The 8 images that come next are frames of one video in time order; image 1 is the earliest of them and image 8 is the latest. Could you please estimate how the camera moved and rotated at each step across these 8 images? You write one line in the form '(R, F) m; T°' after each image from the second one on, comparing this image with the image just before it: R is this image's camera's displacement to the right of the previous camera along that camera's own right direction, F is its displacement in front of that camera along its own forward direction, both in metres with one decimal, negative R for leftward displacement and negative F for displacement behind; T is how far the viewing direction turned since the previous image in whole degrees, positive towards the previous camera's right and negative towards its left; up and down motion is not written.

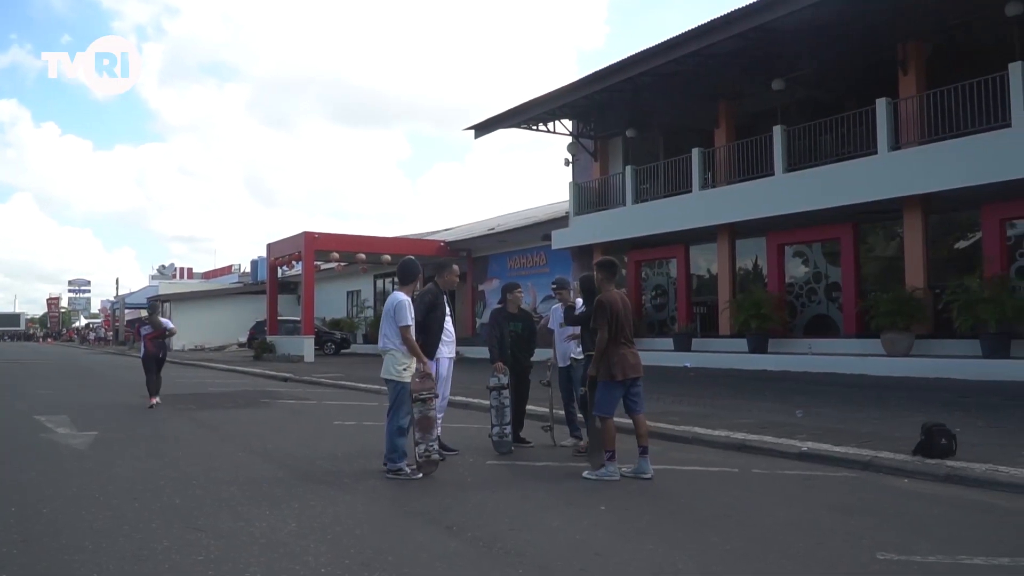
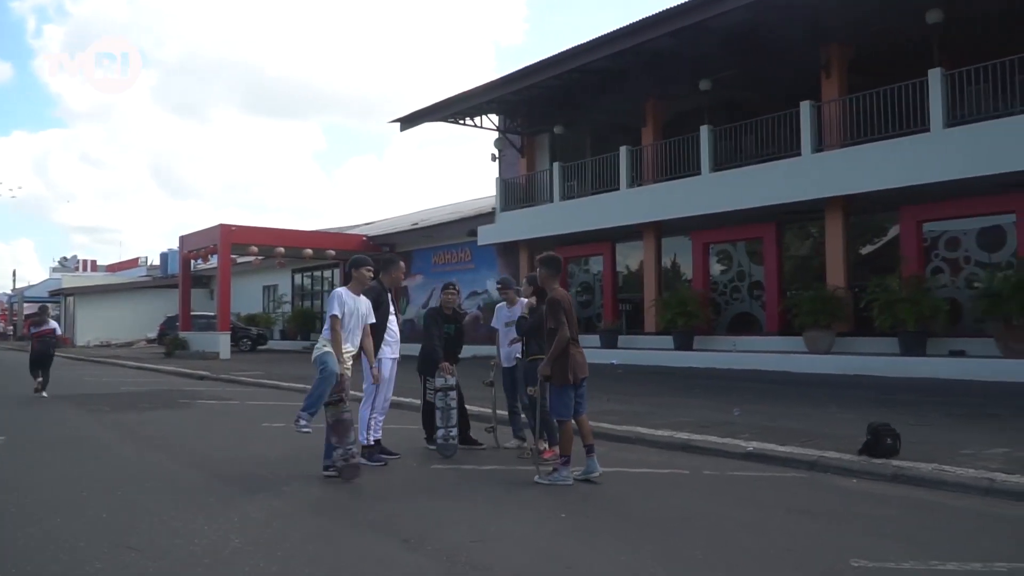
(-0.3, +0.3) m; +6°
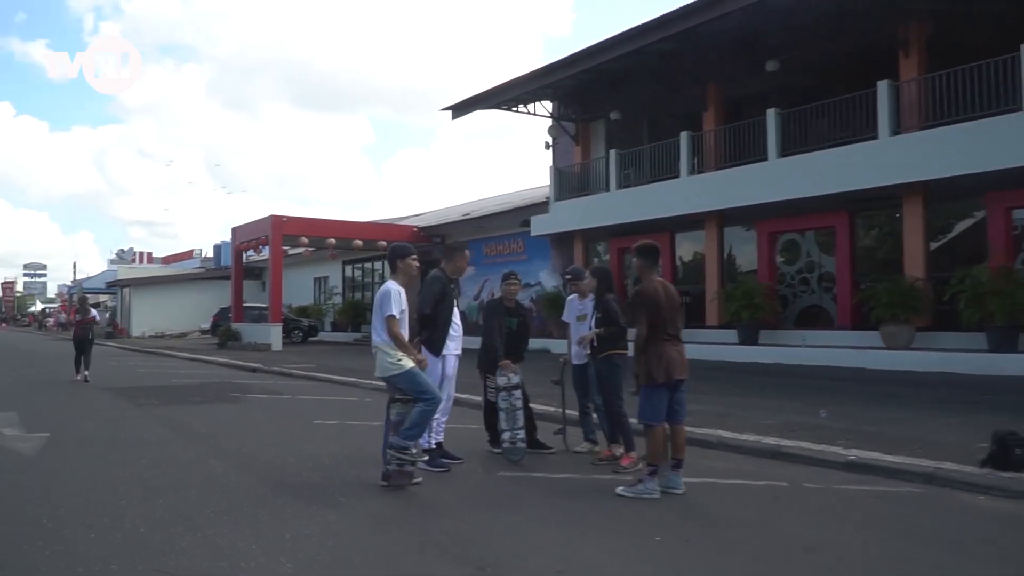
(-0.2, +0.7) m; -3°
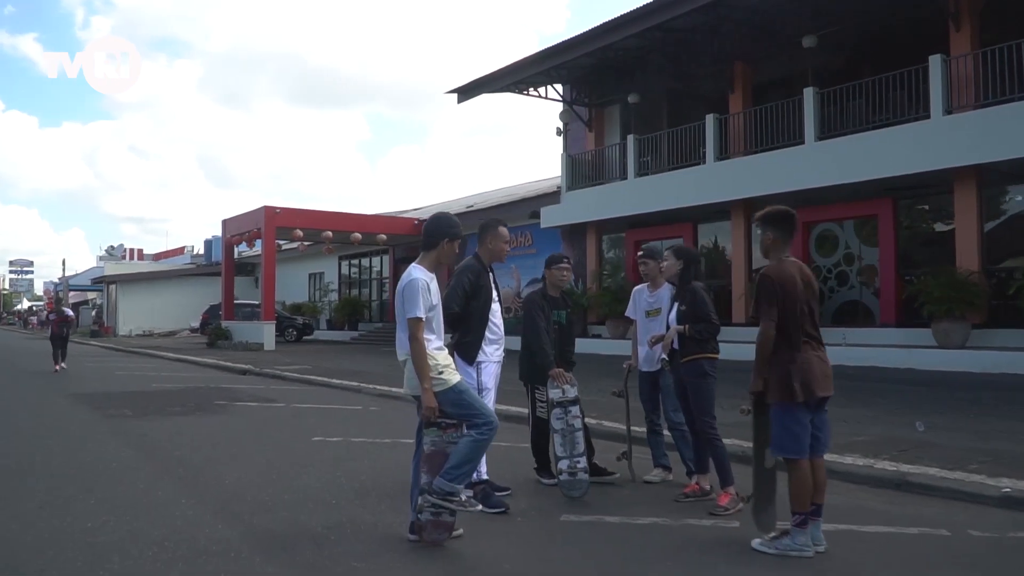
(-0.5, +1.7) m; 0°
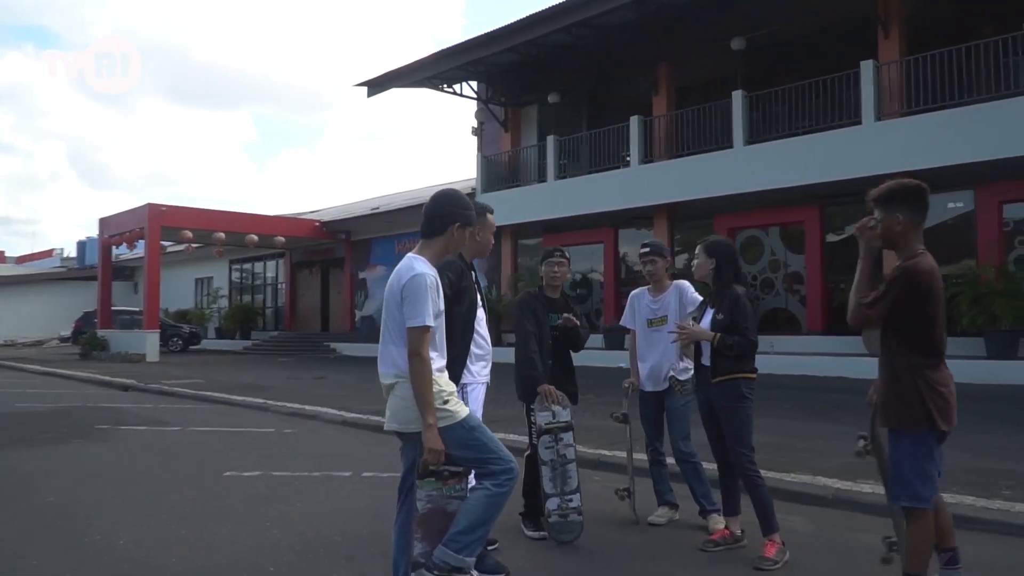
(-0.6, +1.2) m; +7°
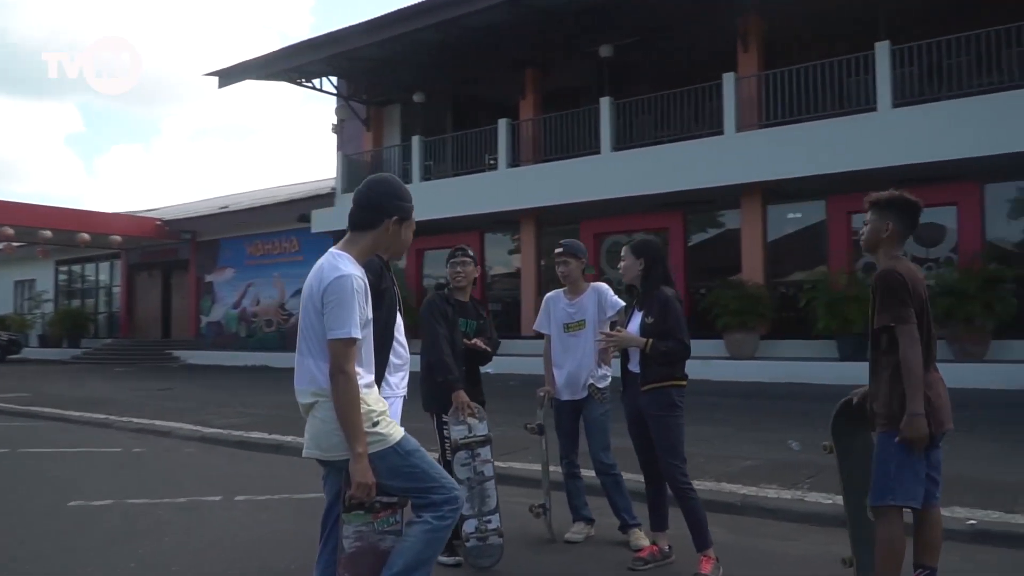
(-0.3, +0.5) m; +10°
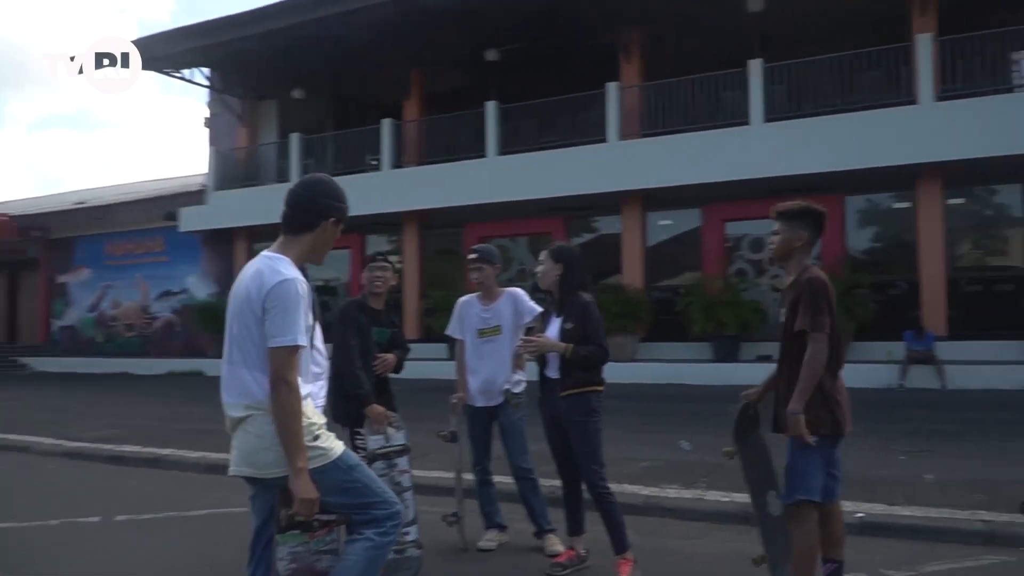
(-0.2, +0.1) m; +9°
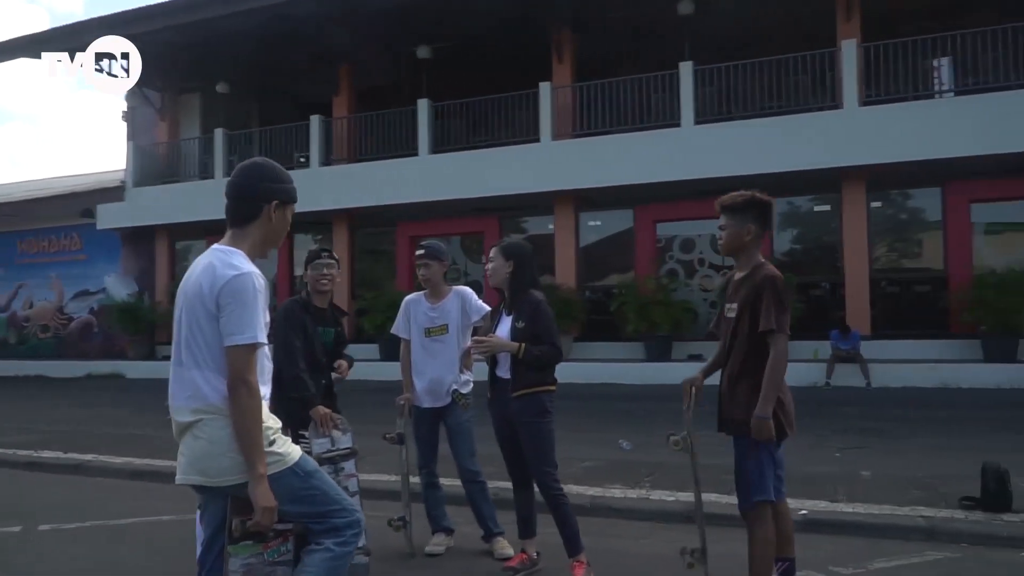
(-0.1, +0.1) m; +5°
